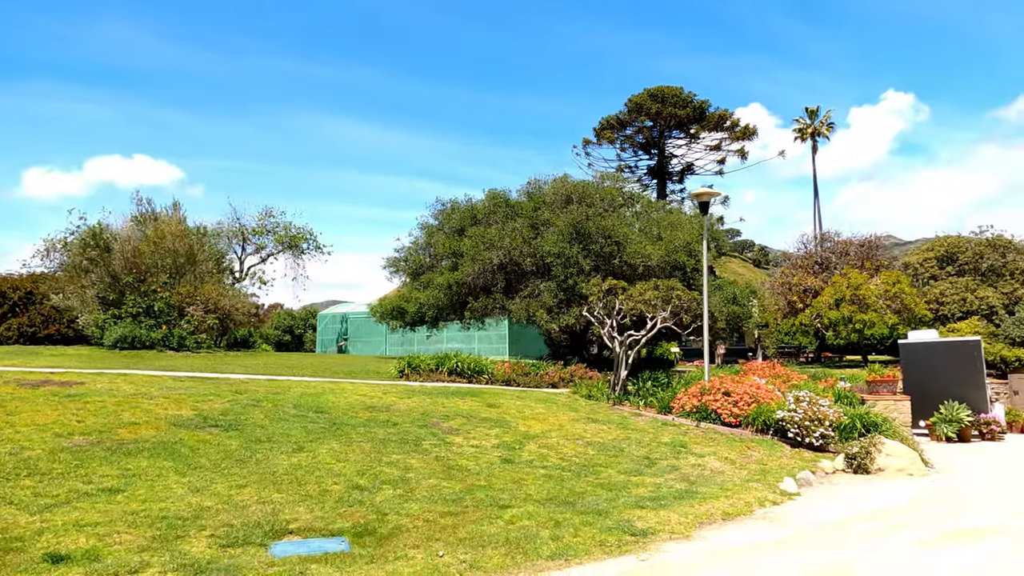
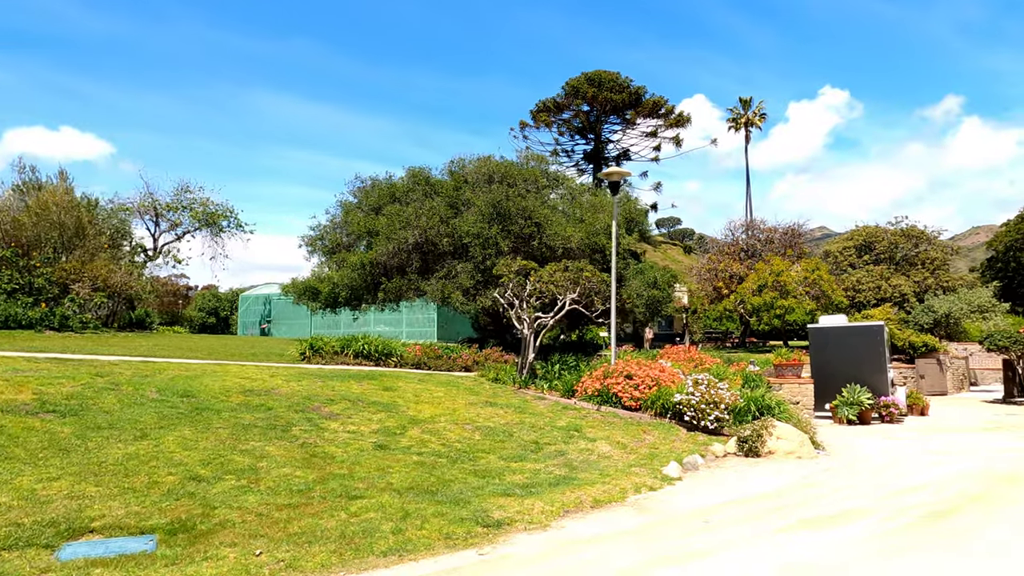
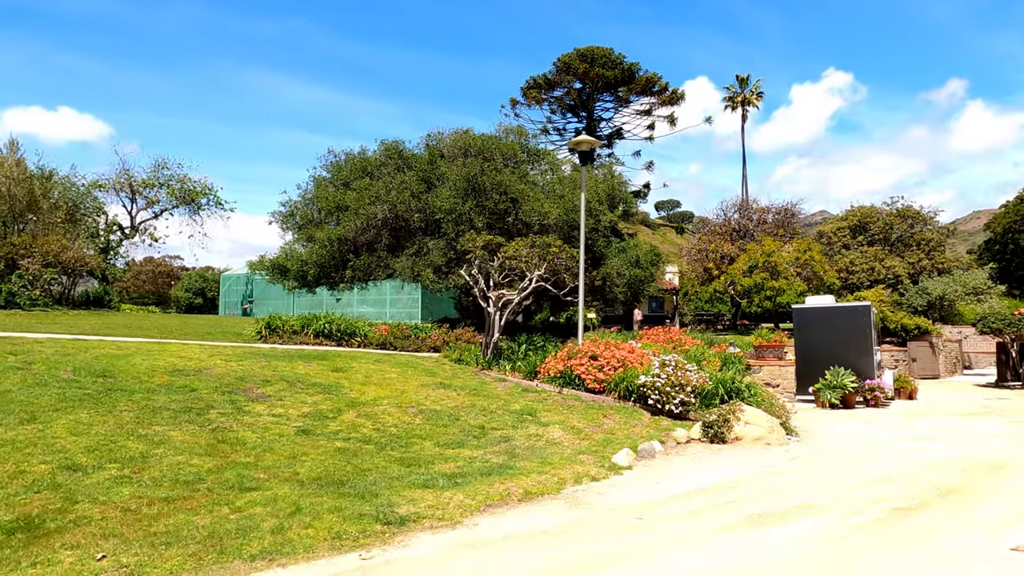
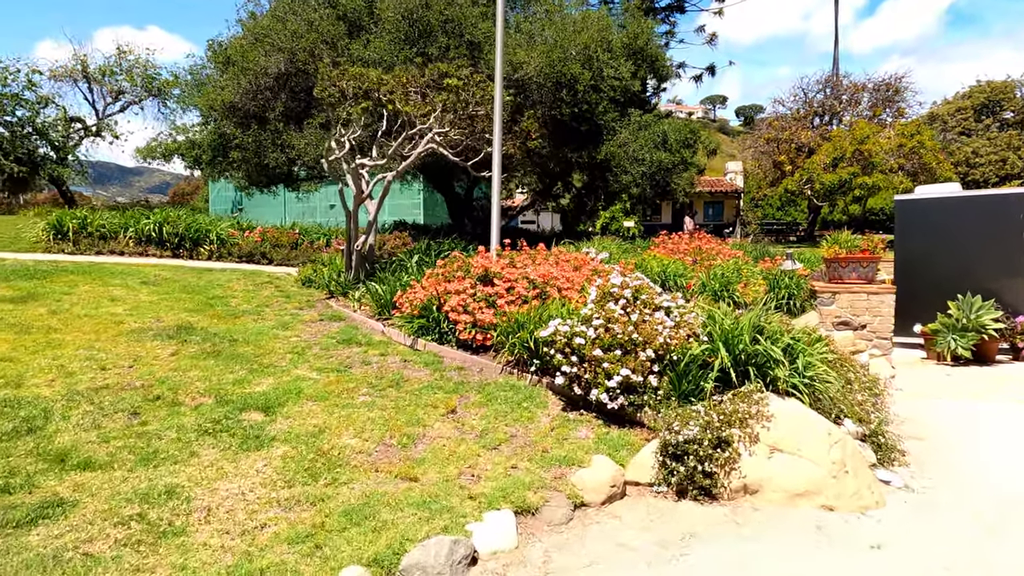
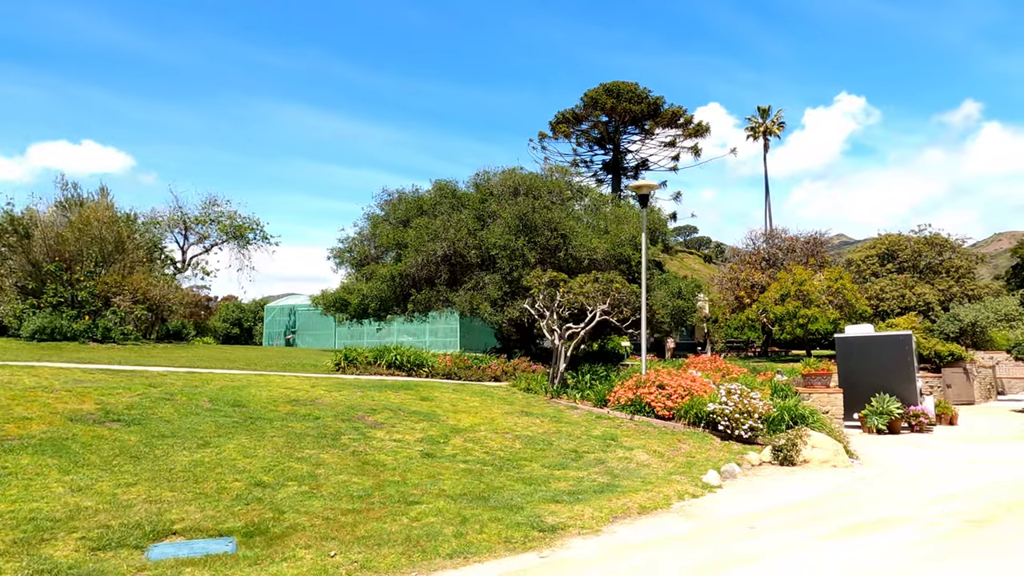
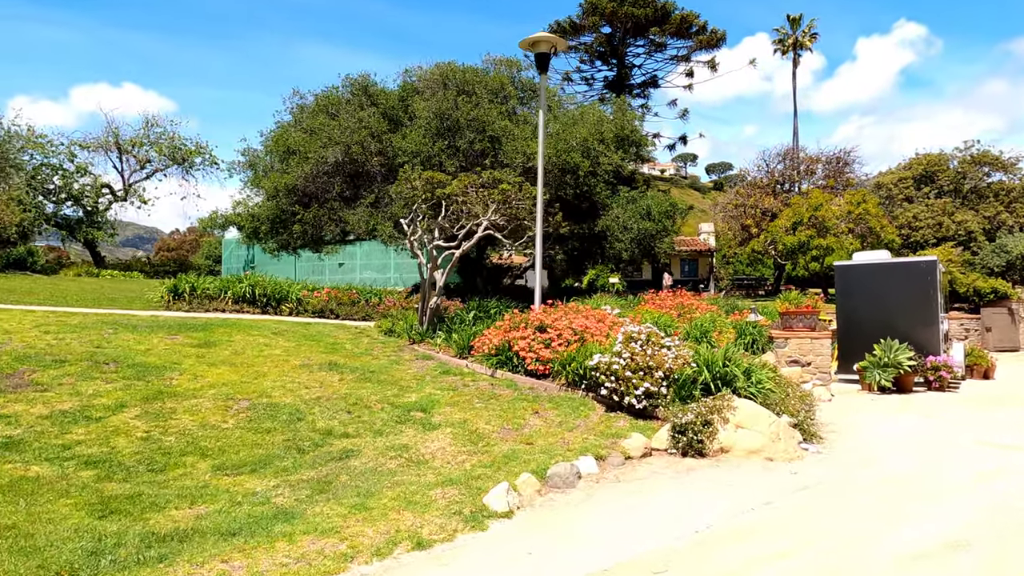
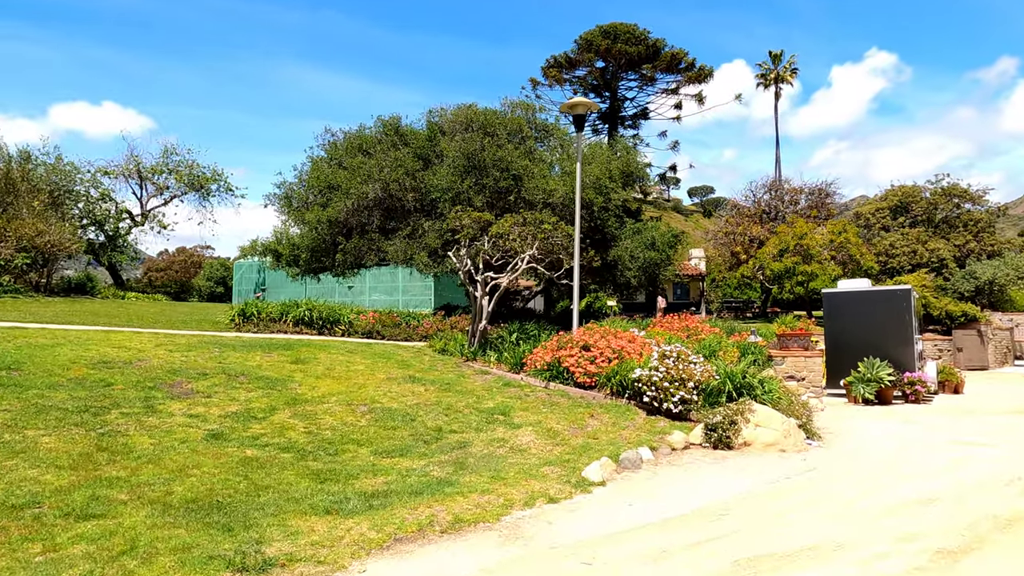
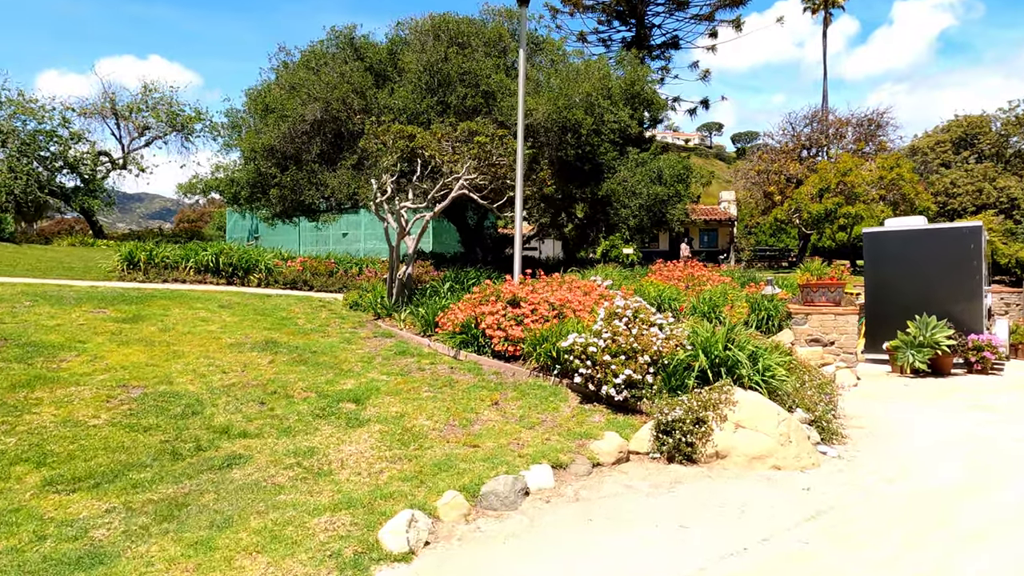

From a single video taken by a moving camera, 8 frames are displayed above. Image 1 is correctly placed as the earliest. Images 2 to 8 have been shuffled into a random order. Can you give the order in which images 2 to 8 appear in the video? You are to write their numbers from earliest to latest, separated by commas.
5, 2, 3, 7, 6, 8, 4
